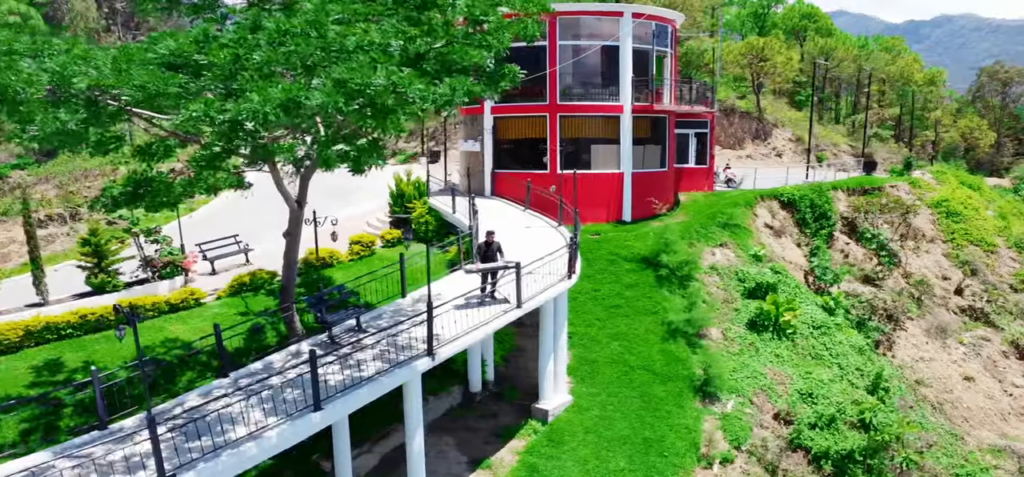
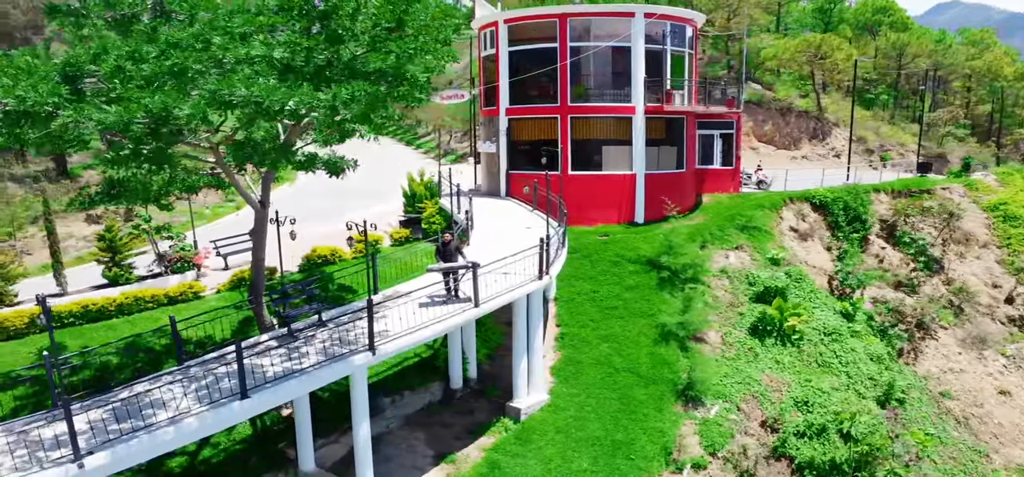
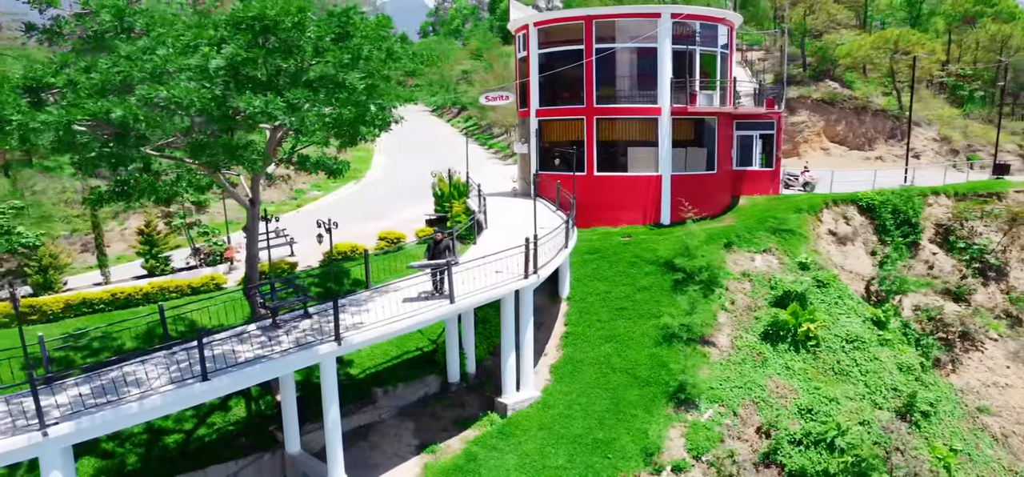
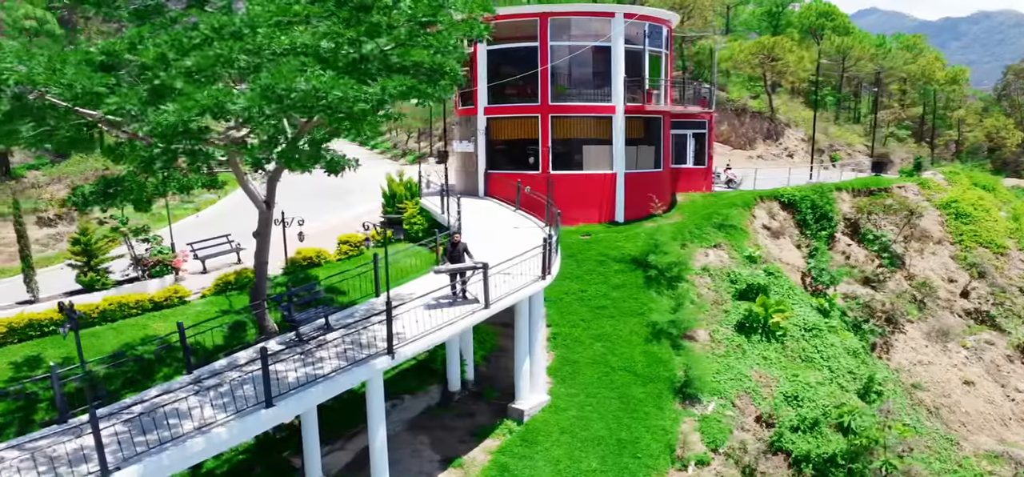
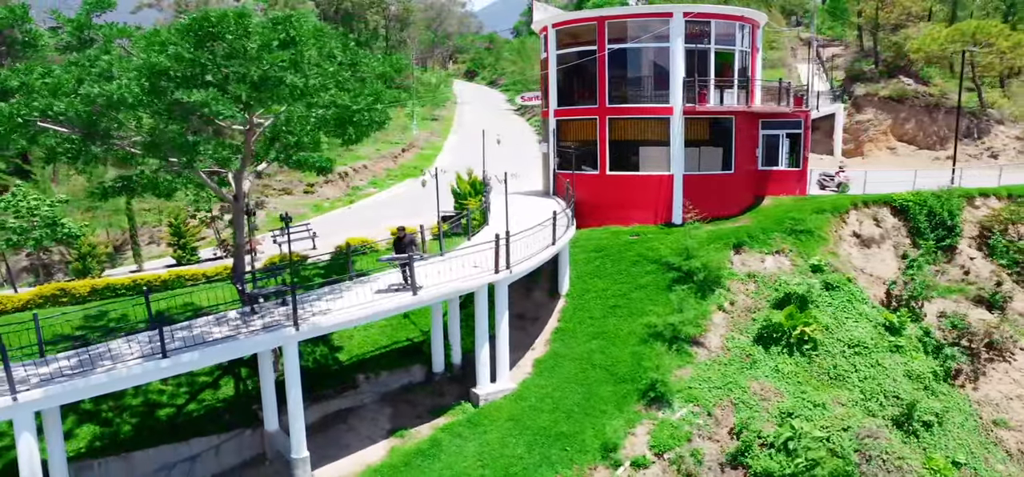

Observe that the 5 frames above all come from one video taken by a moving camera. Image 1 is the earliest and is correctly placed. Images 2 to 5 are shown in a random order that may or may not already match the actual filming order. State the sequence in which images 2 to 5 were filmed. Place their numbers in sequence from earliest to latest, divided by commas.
4, 2, 3, 5
